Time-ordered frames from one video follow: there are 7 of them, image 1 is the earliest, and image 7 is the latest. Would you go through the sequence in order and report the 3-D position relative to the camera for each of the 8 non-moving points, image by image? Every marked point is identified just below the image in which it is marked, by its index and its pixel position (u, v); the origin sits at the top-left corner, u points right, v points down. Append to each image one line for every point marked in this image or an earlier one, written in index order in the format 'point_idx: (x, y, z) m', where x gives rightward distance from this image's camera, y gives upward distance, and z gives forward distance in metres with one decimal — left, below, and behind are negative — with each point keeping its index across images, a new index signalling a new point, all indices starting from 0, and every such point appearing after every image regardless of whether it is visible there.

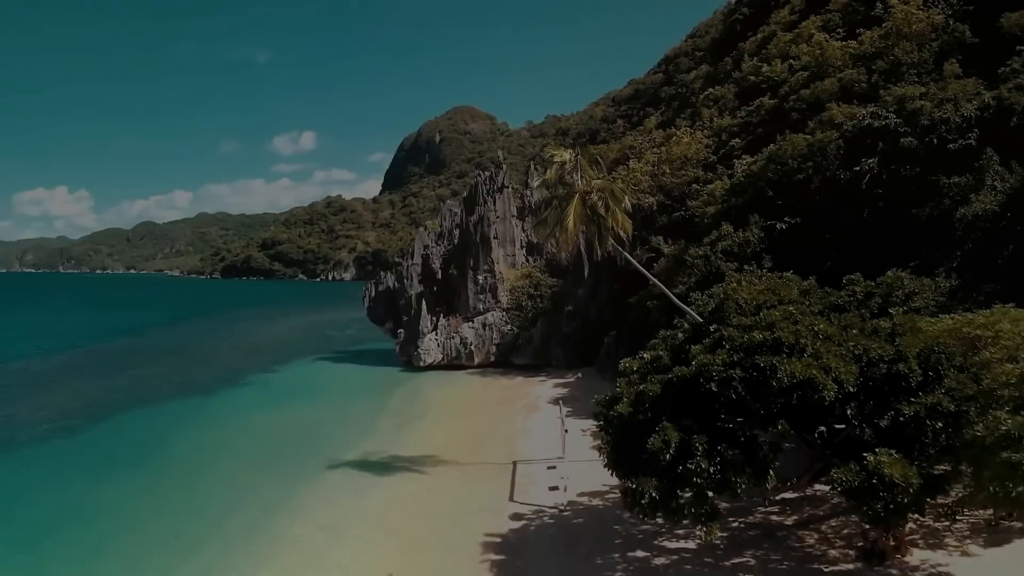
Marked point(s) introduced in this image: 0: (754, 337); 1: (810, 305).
0: (+4.9, -1.0, +10.2) m
1: (+6.8, -0.4, +11.4) m
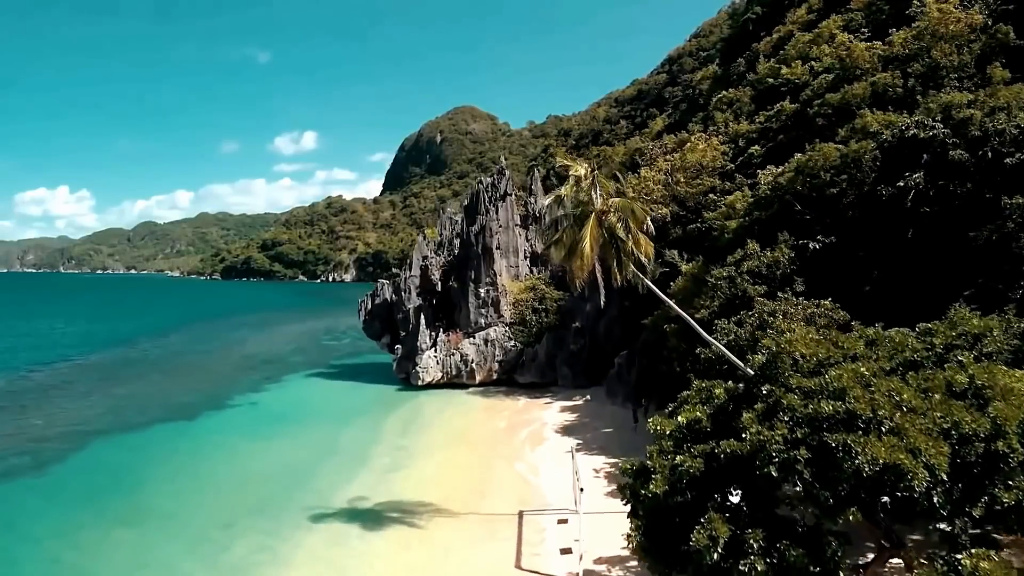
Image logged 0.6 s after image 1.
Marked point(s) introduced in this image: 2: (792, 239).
0: (+5.1, -2.0, +8.4) m
1: (+7.0, -1.4, +9.6) m
2: (+11.1, +1.9, +19.8) m
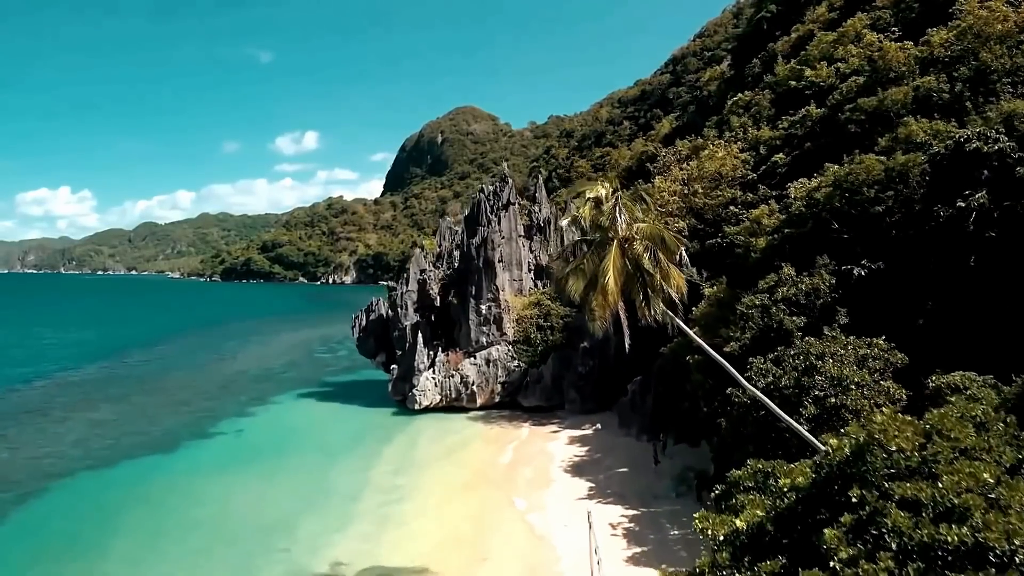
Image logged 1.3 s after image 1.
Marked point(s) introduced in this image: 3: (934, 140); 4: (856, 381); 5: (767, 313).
0: (+5.3, -3.0, +6.3) m
1: (+7.2, -2.4, +7.4) m
2: (+11.3, +0.8, +17.7) m
3: (+15.1, +5.4, +18.1) m
4: (+9.1, -2.5, +13.3) m
5: (+8.9, -0.9, +17.4) m
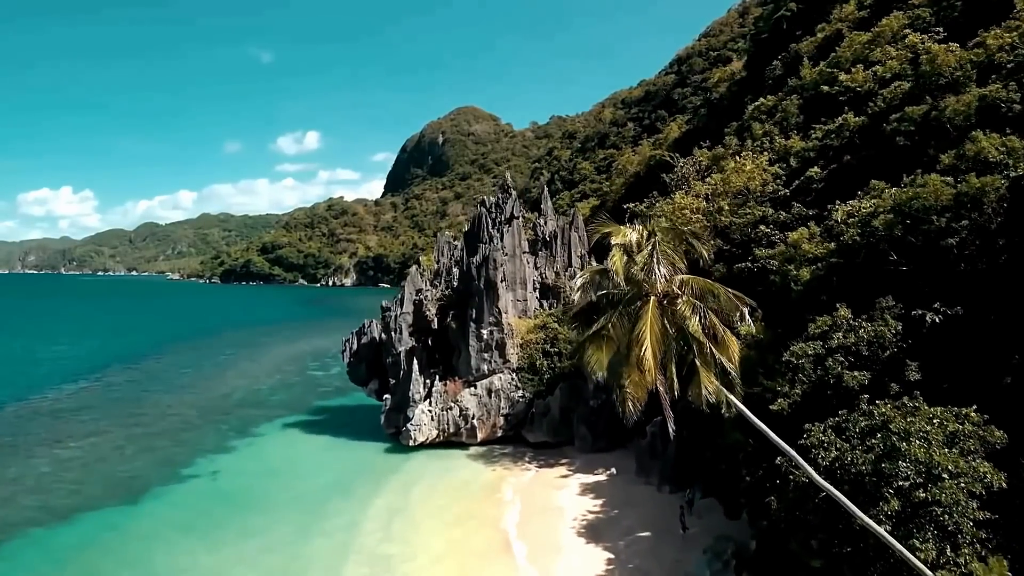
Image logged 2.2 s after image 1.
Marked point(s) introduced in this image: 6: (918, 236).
0: (+5.5, -4.4, +3.6) m
1: (+7.3, -3.8, +4.8) m
2: (+11.5, -0.5, +15.0) m
3: (+15.3, +4.0, +15.4) m
4: (+9.3, -3.8, +10.7) m
5: (+9.1, -2.2, +14.7) m
6: (+12.7, +1.7, +15.8) m
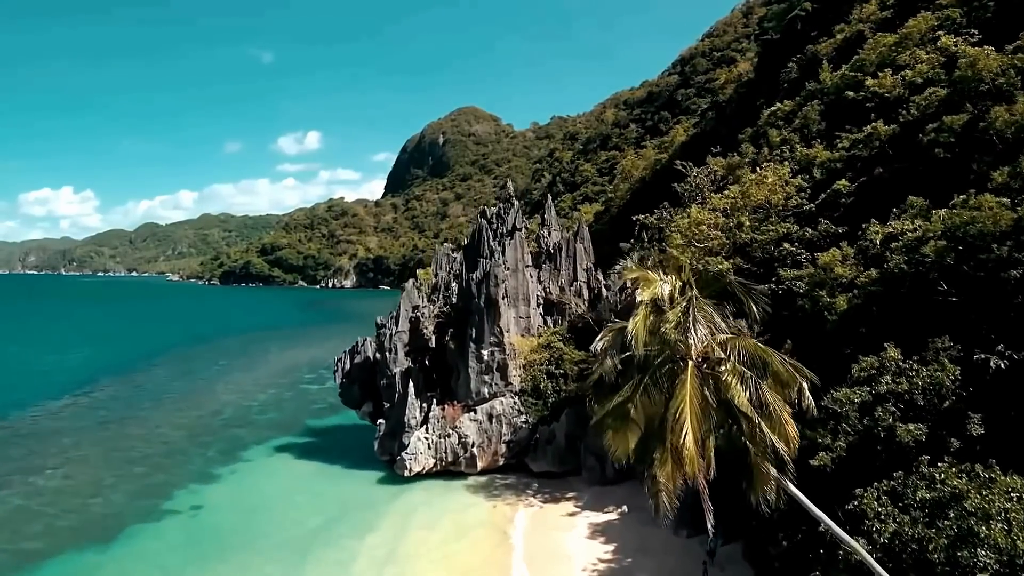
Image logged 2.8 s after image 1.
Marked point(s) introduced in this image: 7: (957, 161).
0: (+5.6, -5.4, +1.8) m
1: (+7.4, -4.8, +3.0) m
2: (+11.6, -1.5, +13.2) m
3: (+15.5, +3.0, +13.6) m
4: (+9.4, -4.8, +8.9) m
5: (+9.2, -3.2, +12.9) m
6: (+12.9, +0.7, +14.0) m
7: (+16.5, +4.7, +18.6) m
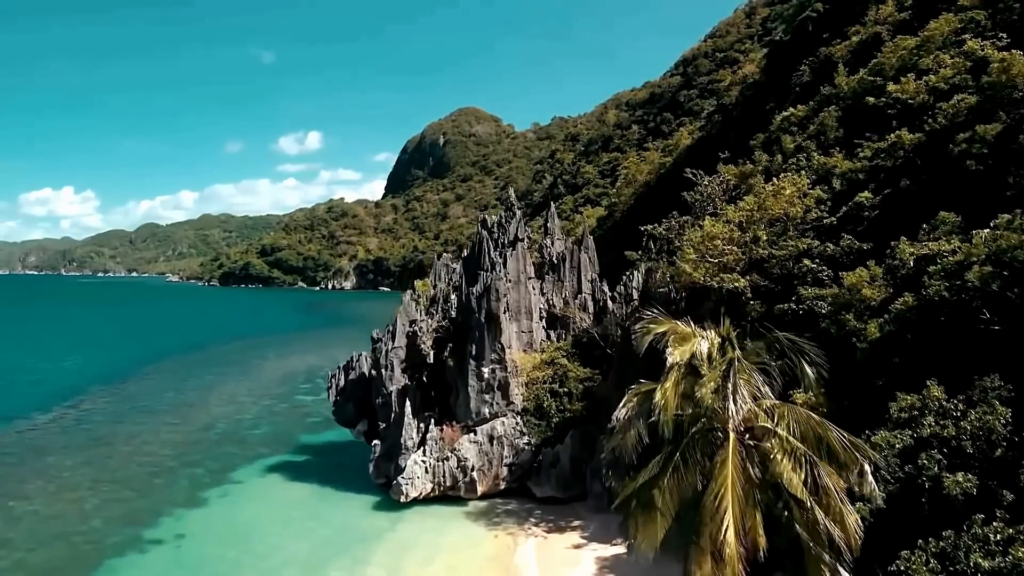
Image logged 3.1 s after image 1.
0: (+5.6, -6.1, +0.5) m
1: (+7.5, -5.6, +1.7) m
2: (+11.7, -2.3, +11.9) m
3: (+15.5, +2.2, +12.3) m
4: (+9.5, -5.6, +7.6) m
5: (+9.3, -4.0, +11.6) m
6: (+12.9, -0.1, +12.7) m
7: (+16.6, +3.9, +17.2) m
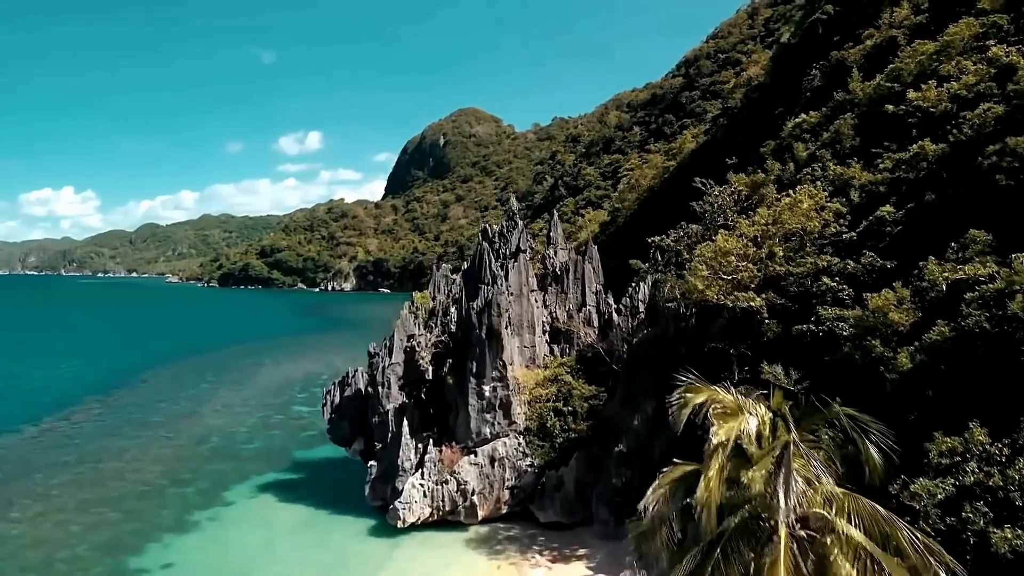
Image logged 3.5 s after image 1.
0: (+5.7, -6.9, -0.5) m
1: (+7.6, -6.3, +0.6) m
2: (+11.8, -3.0, +10.9) m
3: (+15.7, +1.5, +11.2) m
4: (+9.6, -6.4, +6.5) m
5: (+9.4, -4.8, +10.6) m
6: (+13.0, -0.8, +11.7) m
7: (+16.7, +3.2, +16.2) m
